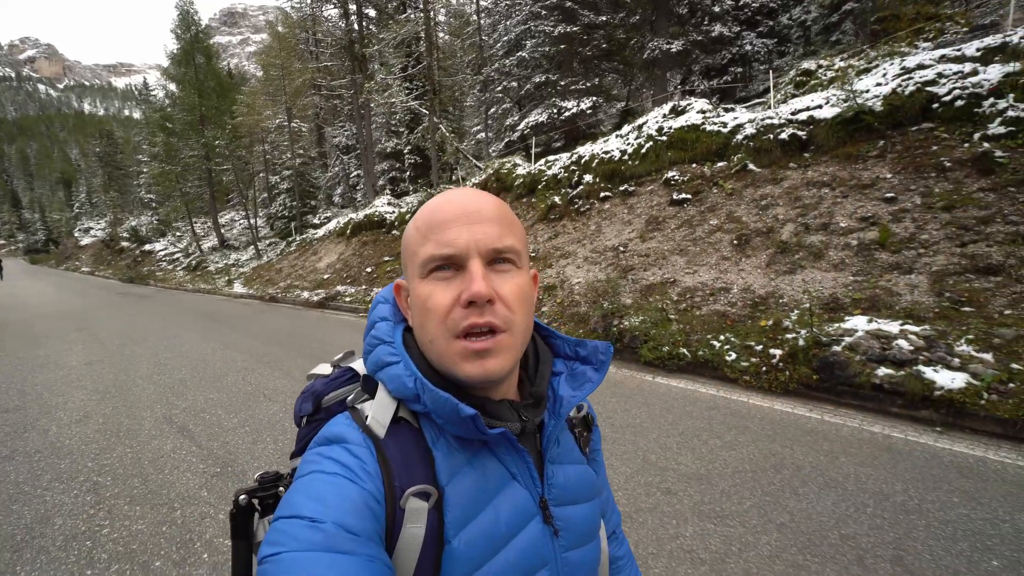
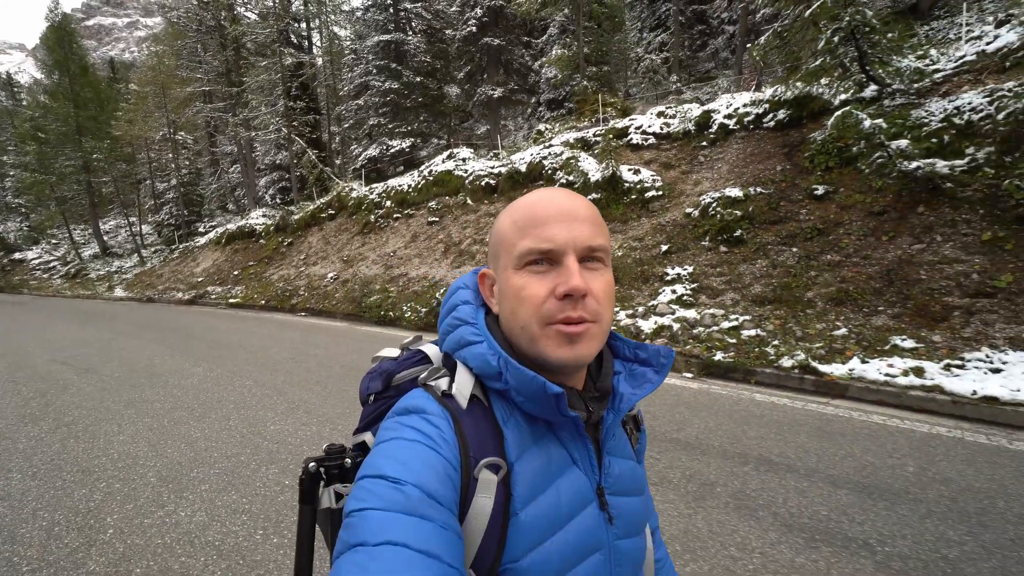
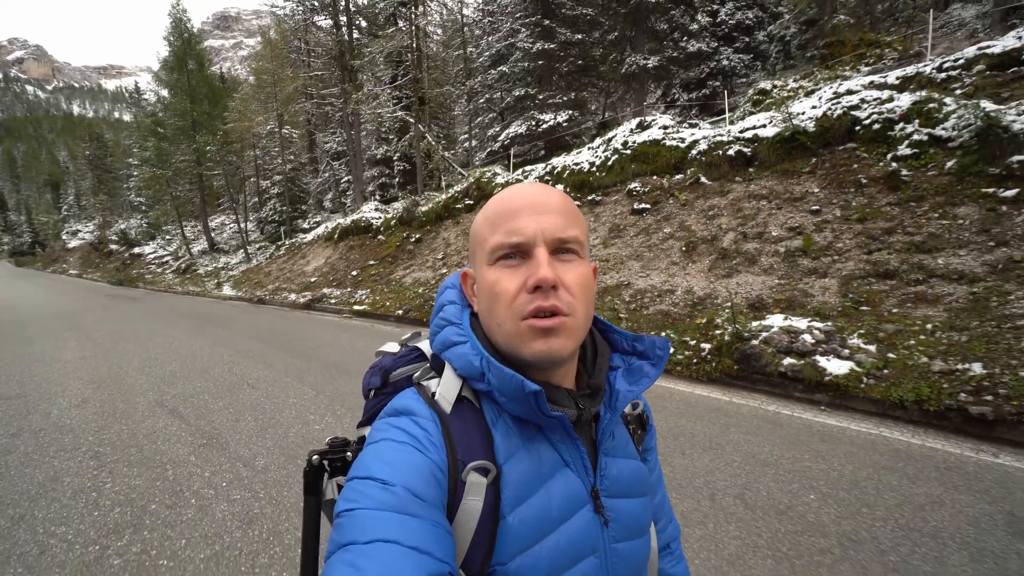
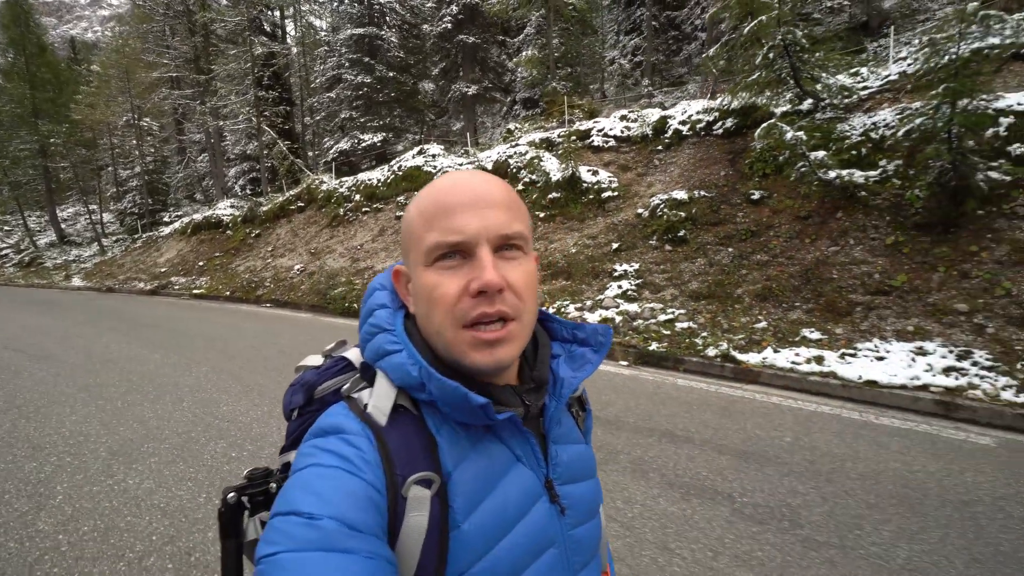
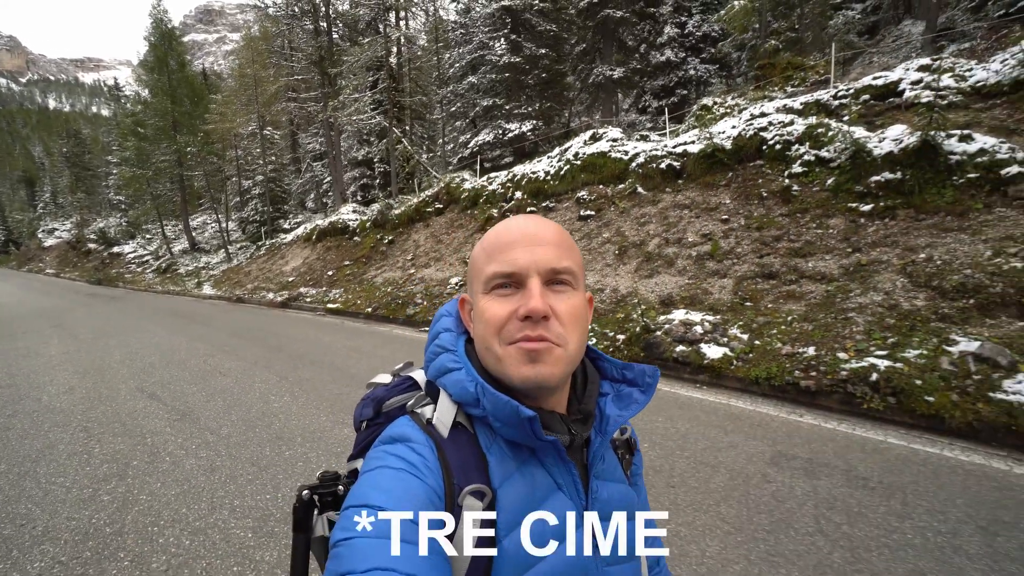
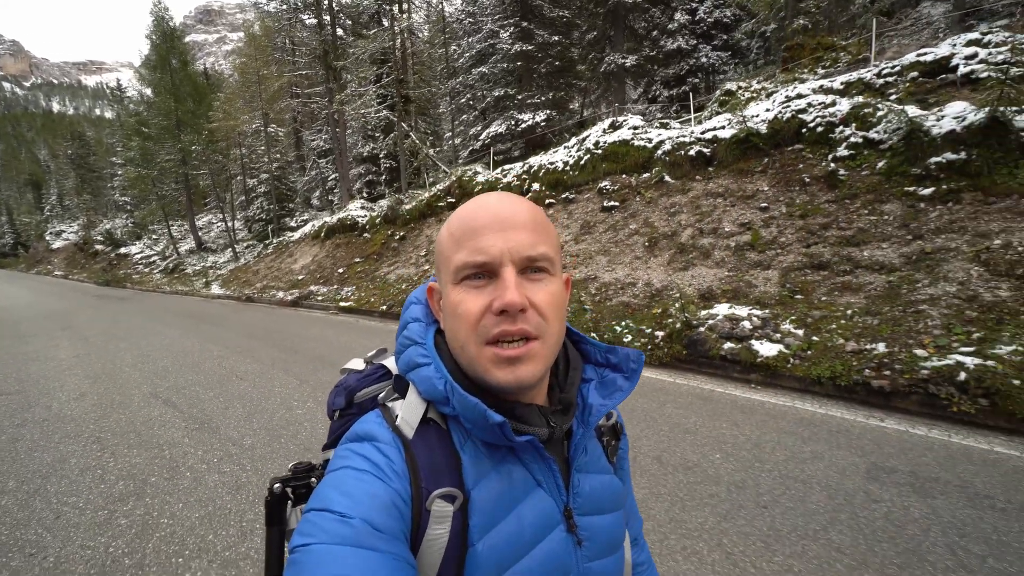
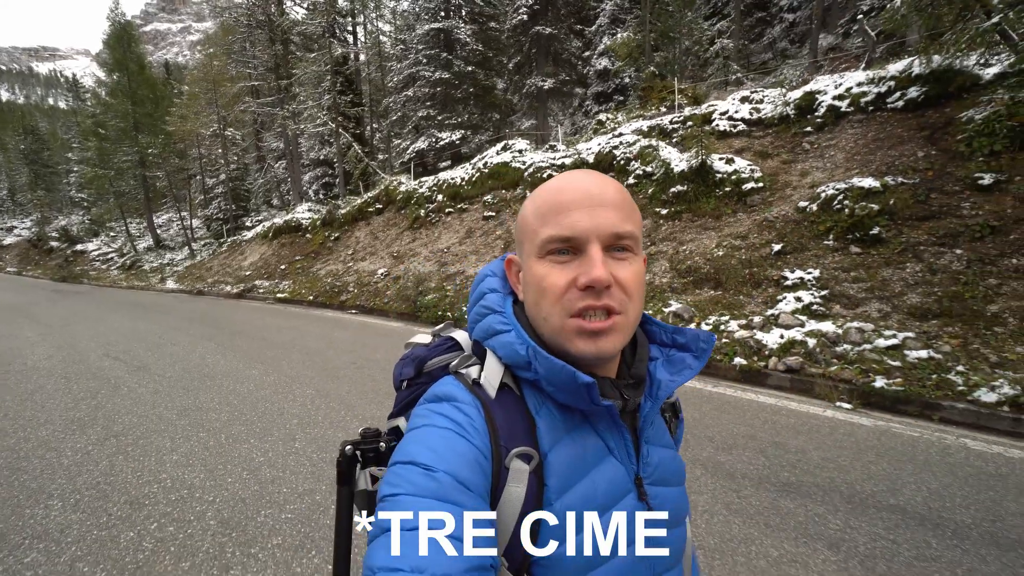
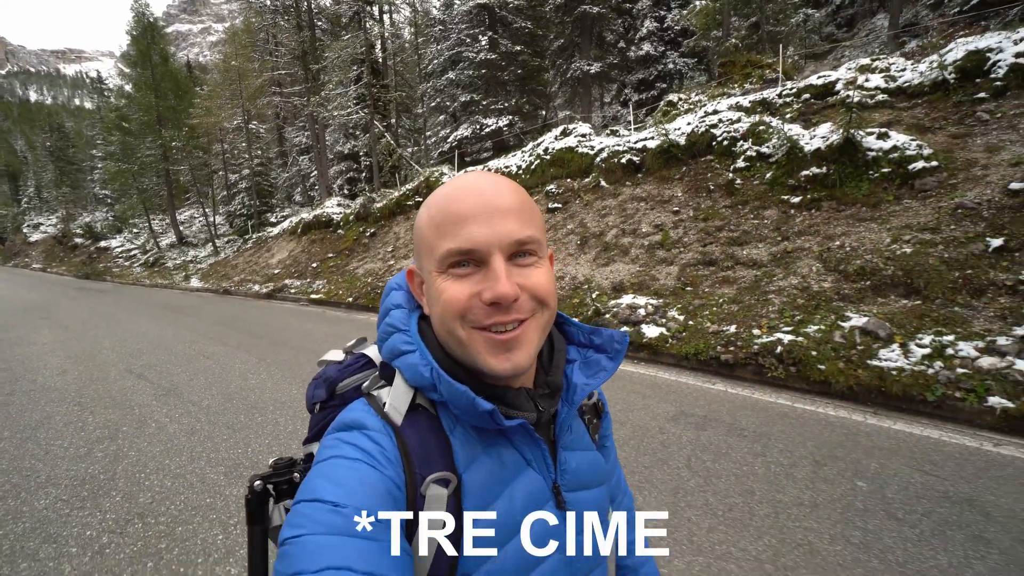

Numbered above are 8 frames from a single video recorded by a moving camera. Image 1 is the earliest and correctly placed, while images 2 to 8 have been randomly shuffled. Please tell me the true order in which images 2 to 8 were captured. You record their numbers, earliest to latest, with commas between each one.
3, 6, 5, 8, 7, 2, 4
